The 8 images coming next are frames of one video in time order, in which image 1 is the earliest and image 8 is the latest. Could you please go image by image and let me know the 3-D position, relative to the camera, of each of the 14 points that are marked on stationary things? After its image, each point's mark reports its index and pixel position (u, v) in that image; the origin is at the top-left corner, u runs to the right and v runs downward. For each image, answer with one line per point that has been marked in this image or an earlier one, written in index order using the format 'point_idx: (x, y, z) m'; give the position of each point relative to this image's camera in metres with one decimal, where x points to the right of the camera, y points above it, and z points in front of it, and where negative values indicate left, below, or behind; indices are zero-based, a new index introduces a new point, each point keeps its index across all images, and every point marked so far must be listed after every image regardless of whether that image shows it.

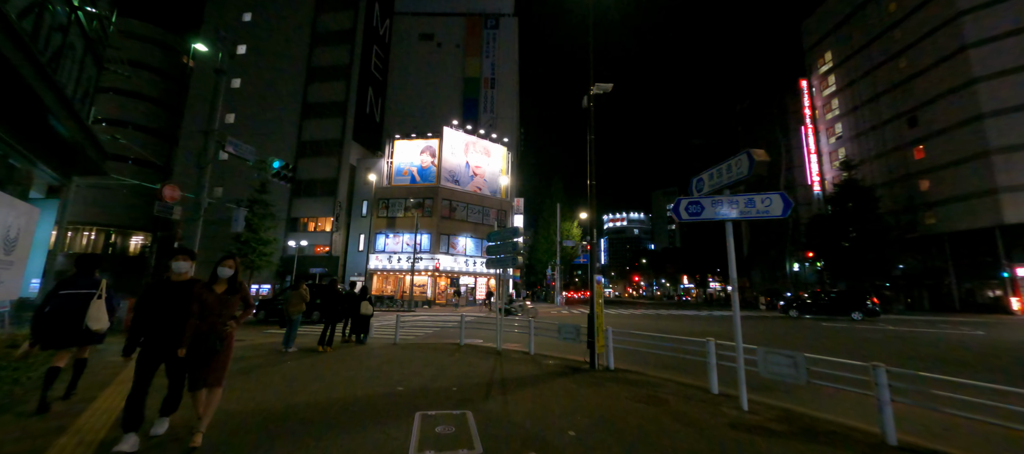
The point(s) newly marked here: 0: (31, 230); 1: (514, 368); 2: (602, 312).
0: (-9.2, -0.1, +7.2) m
1: (0.0, -2.7, +7.0) m
2: (+1.8, -1.7, +7.4) m
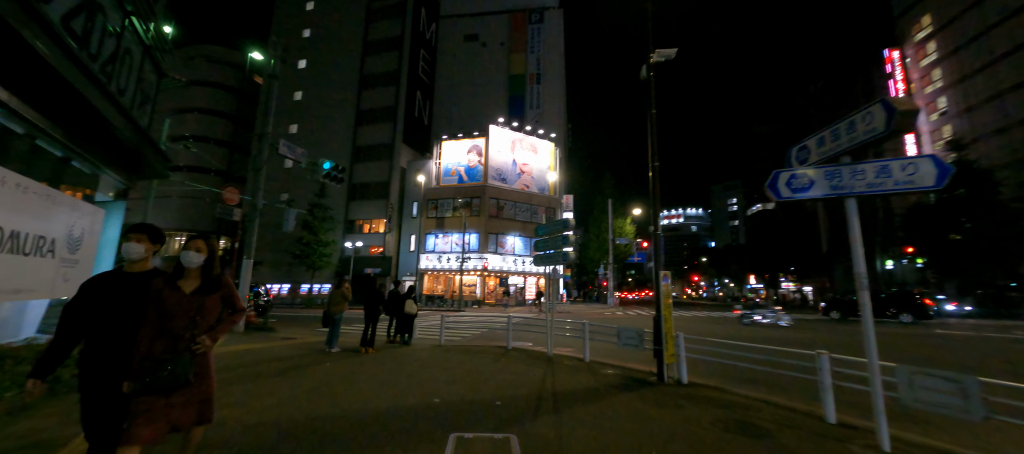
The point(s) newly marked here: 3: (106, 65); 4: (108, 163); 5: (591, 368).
0: (-8.3, -0.1, +7.5) m
1: (+0.9, -2.5, +6.1) m
2: (+2.7, -1.5, +6.3) m
3: (-7.4, +2.9, +6.8) m
4: (-8.5, +1.4, +7.8) m
5: (+1.4, -2.6, +6.9) m
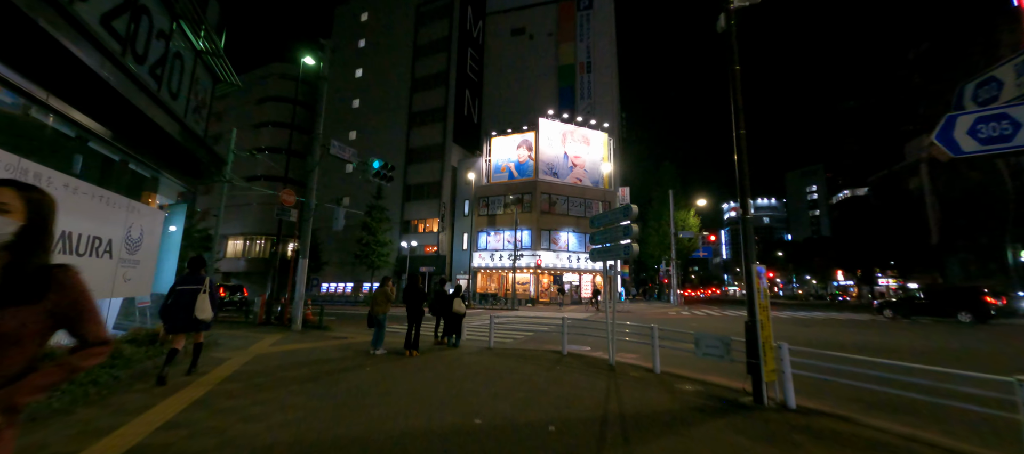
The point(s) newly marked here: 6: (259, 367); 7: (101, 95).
0: (-7.3, -0.1, +7.7) m
1: (+1.7, -2.3, +5.1) m
2: (+3.4, -1.2, +5.0) m
3: (-6.6, +2.9, +6.9) m
4: (-7.5, +1.4, +8.0) m
5: (+2.3, -2.4, +5.8) m
6: (-4.3, -2.4, +6.3) m
7: (-6.1, +2.0, +5.6) m
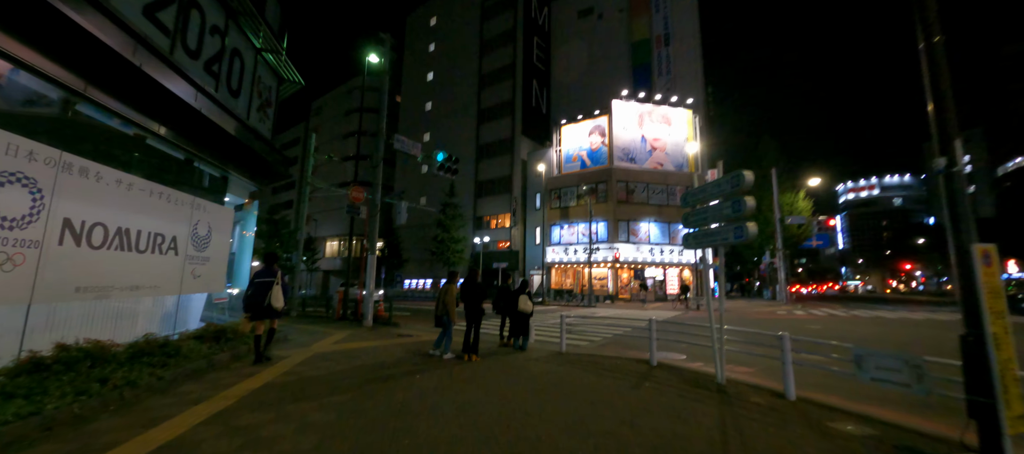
0: (-5.9, -0.1, +7.8) m
1: (+2.4, -2.0, +3.5) m
2: (+4.0, -0.9, +3.0) m
3: (-5.5, +3.0, +6.9) m
4: (-6.2, +1.4, +8.2) m
5: (+3.2, -2.0, +4.0) m
6: (-3.2, -2.2, +5.9) m
7: (-5.3, +2.0, +5.5) m
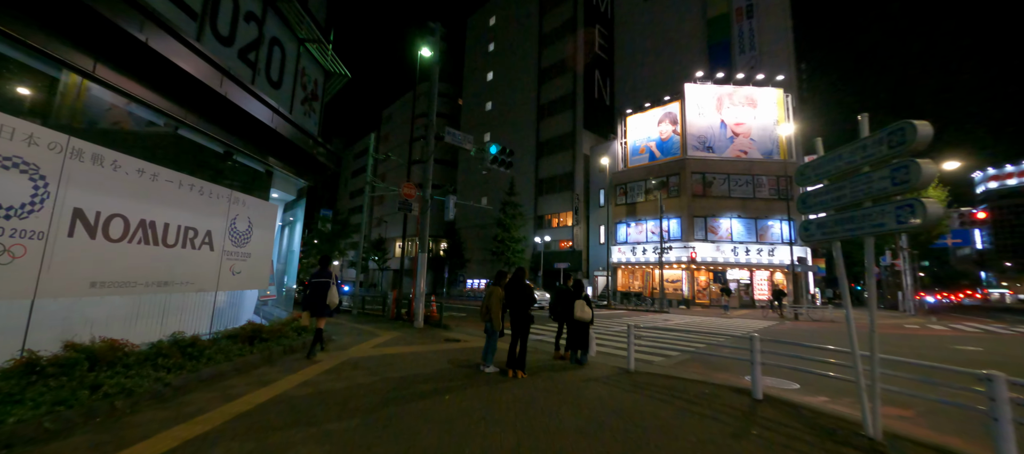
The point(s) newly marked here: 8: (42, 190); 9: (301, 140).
0: (-4.9, 0.0, +7.6) m
1: (+2.6, -1.8, +1.9) m
2: (+4.1, -0.7, +1.2) m
3: (-4.7, +3.1, +6.6) m
4: (-5.1, +1.5, +8.0) m
5: (+3.5, -1.8, +2.3) m
6: (-2.5, -2.1, +5.2) m
7: (-4.7, +2.1, +5.2) m
8: (-4.8, +0.4, +3.9) m
9: (-4.5, +1.9, +8.1) m
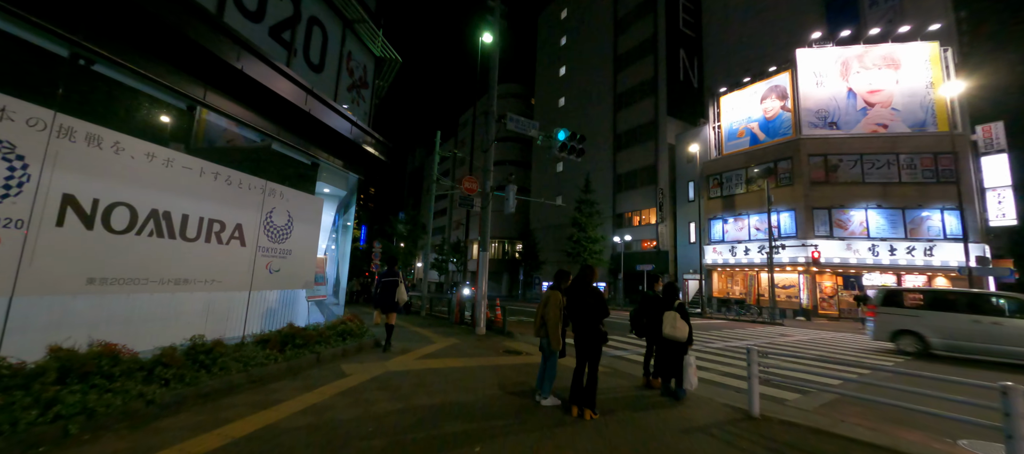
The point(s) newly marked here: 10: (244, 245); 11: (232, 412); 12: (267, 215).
0: (-3.7, +0.1, +7.0) m
1: (+2.4, -1.5, -0.1) m
2: (+3.8, -0.4, -1.1) m
3: (-3.8, +3.2, +6.1) m
4: (-3.8, +1.6, +7.5) m
5: (+3.4, -1.6, +0.2) m
6: (-1.8, -1.9, +4.2) m
7: (-4.0, +2.2, +4.7) m
8: (-4.4, +0.5, +3.4) m
9: (-3.3, +2.0, +7.5) m
10: (-4.0, -0.3, +5.7) m
11: (-2.8, -1.8, +3.8) m
12: (-3.9, +0.2, +6.0) m
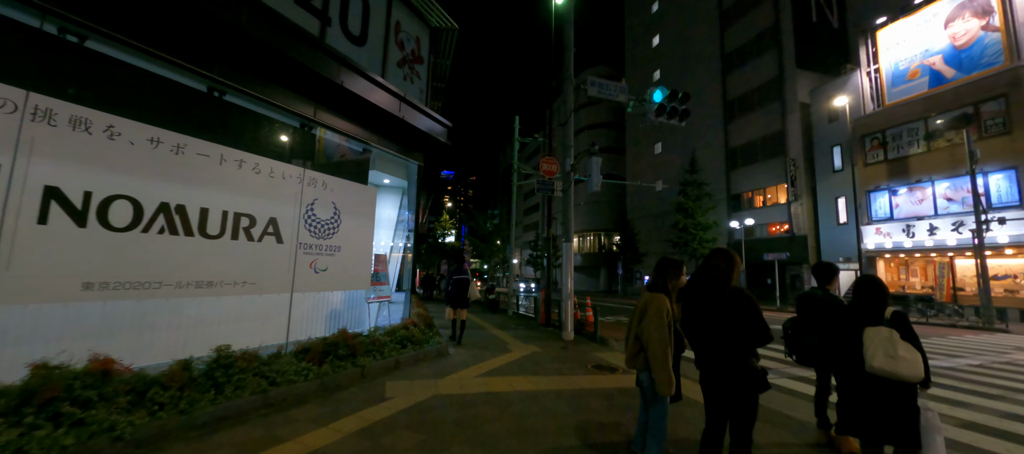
0: (-2.4, +0.2, +6.3) m
1: (+1.8, -1.2, -2.2) m
2: (+2.8, 0.0, -3.5) m
3: (-2.9, +3.3, +5.3) m
4: (-2.5, +1.7, +6.7) m
5: (+2.8, -1.2, -2.2) m
6: (-1.2, -1.8, +3.1) m
7: (-3.4, +2.3, +4.1) m
8: (-4.1, +0.5, +2.9) m
9: (-2.0, +2.1, +6.6) m
10: (-3.1, -0.2, +5.0) m
11: (-2.2, -1.7, +2.9) m
12: (-2.9, +0.3, +5.3) m
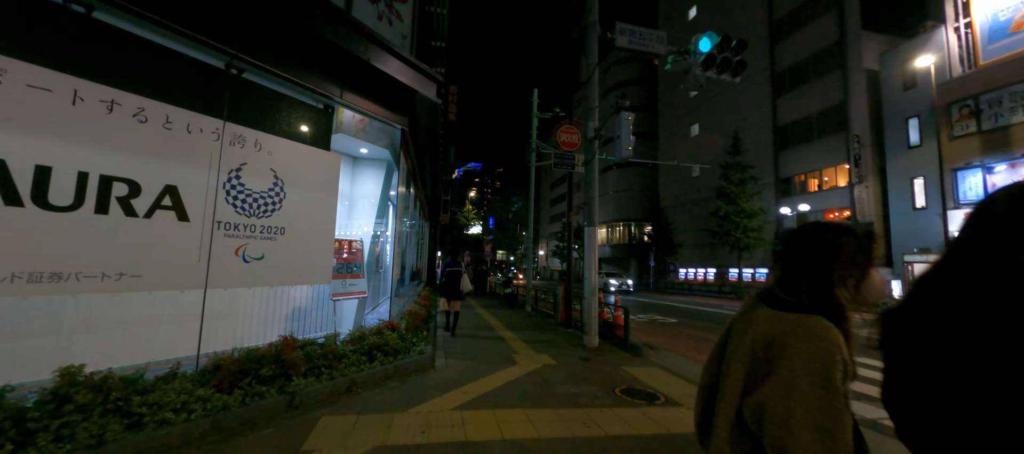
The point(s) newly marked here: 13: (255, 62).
0: (-2.4, +0.5, +4.9) m
1: (+1.2, -1.1, -3.8) m
2: (+2.1, +0.1, -5.2) m
3: (-3.0, +3.6, +3.9) m
4: (-2.5, +2.0, +5.3) m
5: (+2.2, -1.1, -3.9) m
6: (-1.4, -1.5, +1.6) m
7: (-3.6, +2.5, +2.7) m
8: (-4.3, +0.7, +1.6) m
9: (-2.0, +2.4, +5.1) m
10: (-3.1, +0.1, +3.7) m
11: (-2.5, -1.5, +1.5) m
12: (-2.9, +0.5, +4.0) m
13: (-2.9, +1.9, +4.6) m
